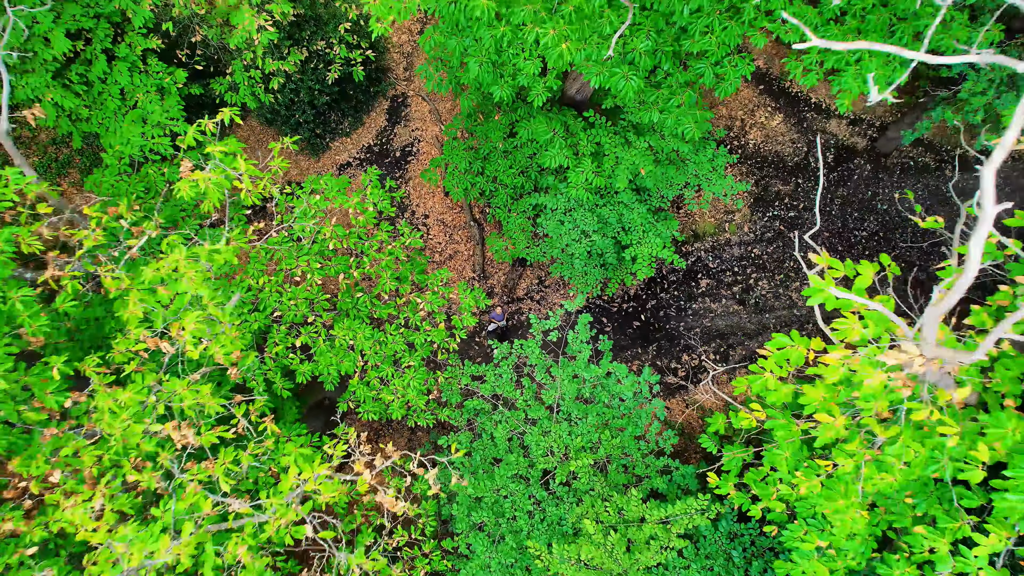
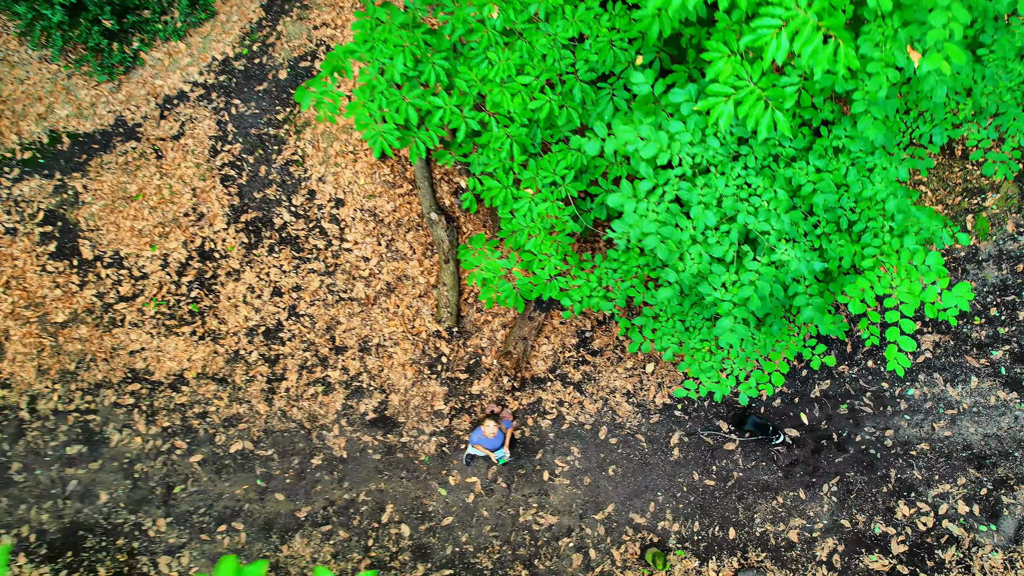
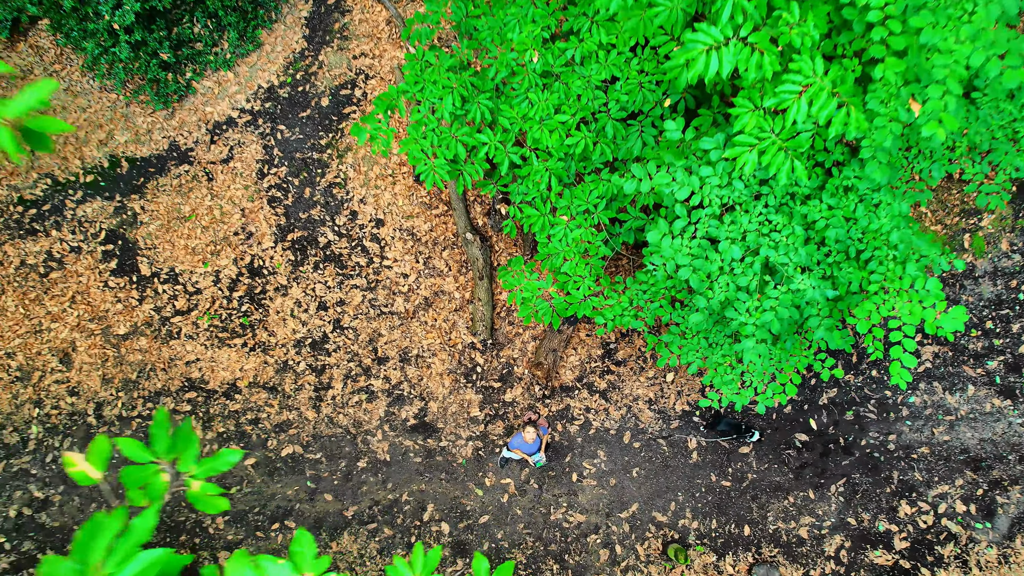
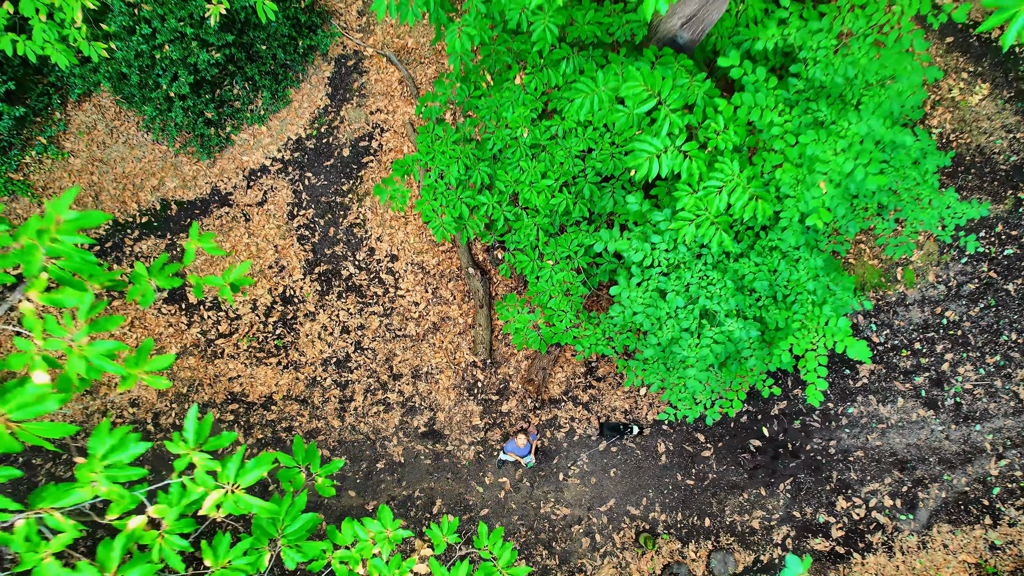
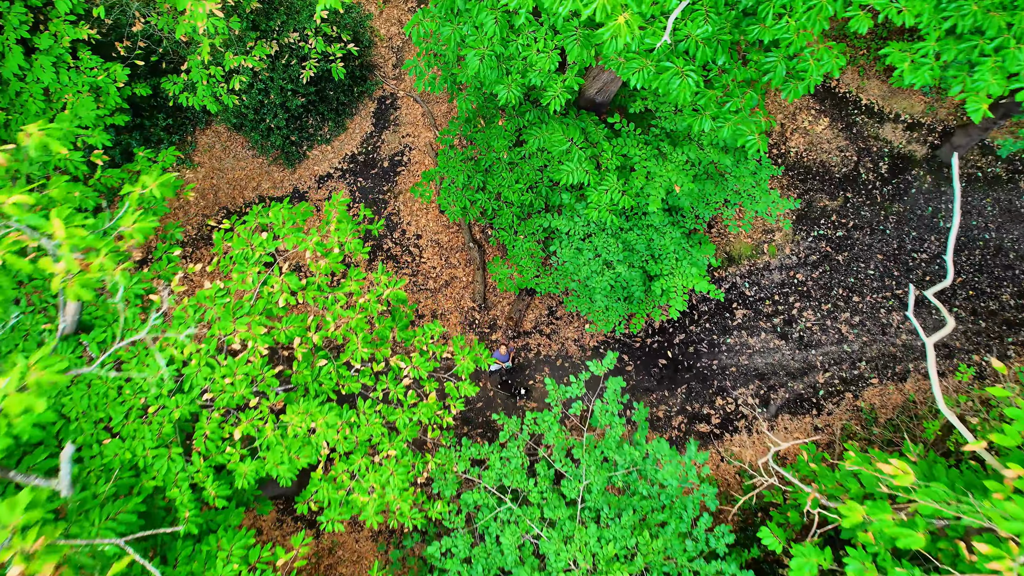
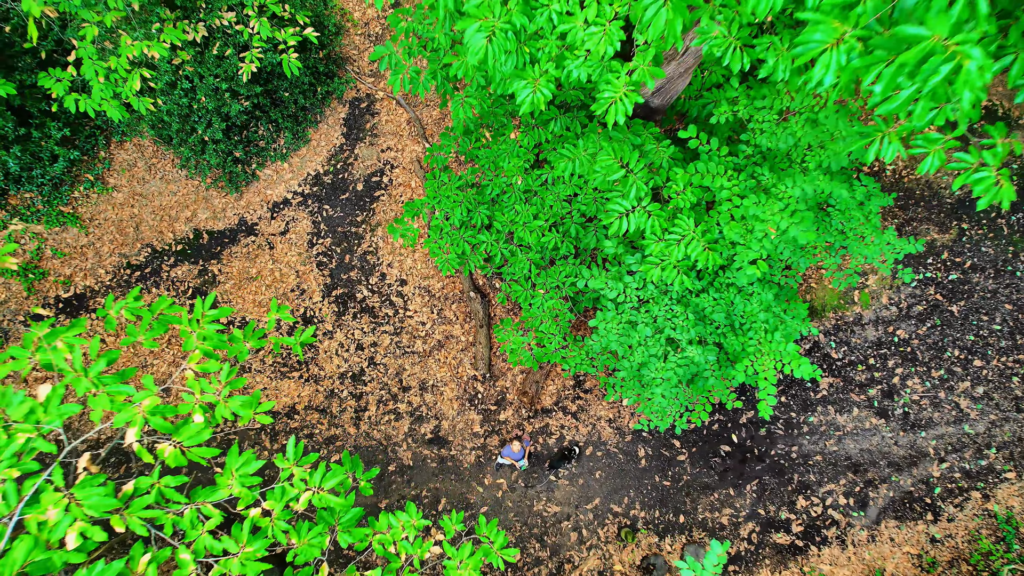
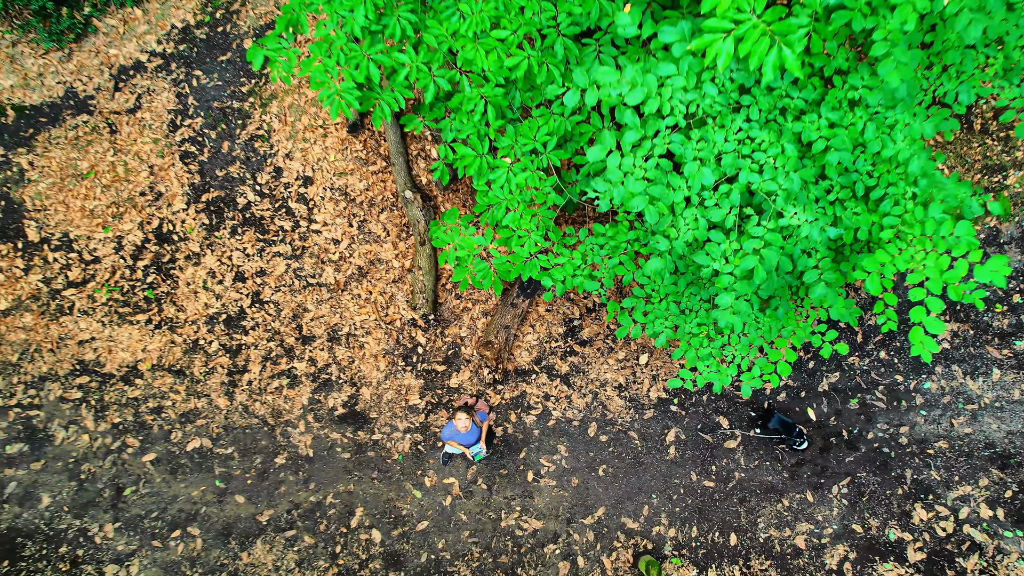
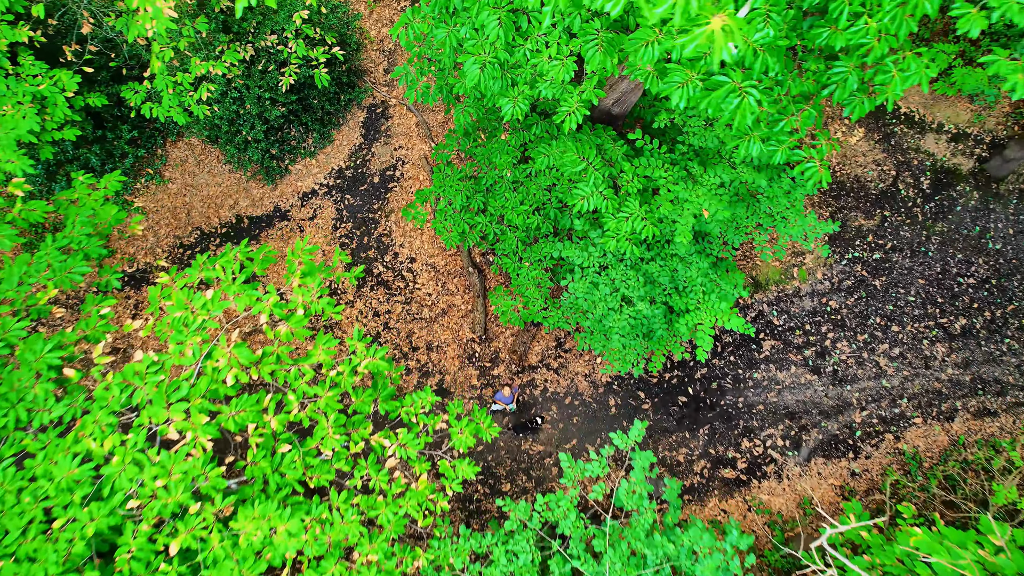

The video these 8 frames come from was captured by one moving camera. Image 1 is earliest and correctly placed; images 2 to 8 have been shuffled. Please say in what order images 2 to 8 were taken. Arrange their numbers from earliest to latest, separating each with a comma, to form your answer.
5, 8, 6, 4, 3, 2, 7
